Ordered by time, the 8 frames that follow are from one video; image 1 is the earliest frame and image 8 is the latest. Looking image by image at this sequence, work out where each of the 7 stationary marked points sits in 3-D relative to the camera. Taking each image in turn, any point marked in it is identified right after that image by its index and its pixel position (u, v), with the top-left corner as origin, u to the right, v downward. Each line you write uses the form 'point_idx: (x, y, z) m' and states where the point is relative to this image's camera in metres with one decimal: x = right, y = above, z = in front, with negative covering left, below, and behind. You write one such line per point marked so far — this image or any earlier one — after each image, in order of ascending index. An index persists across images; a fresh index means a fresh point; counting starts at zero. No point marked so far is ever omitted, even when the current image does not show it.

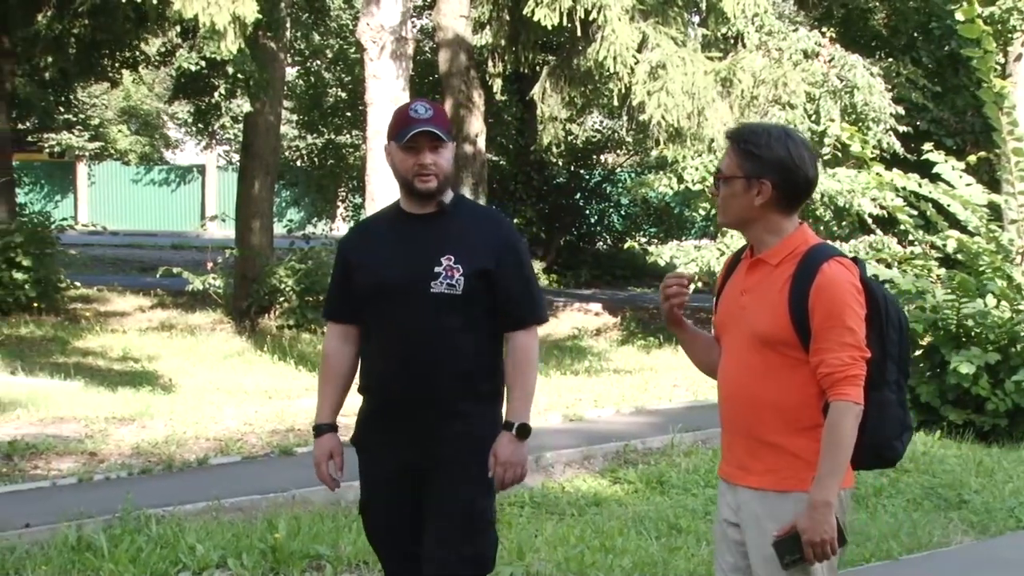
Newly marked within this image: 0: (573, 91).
0: (+0.5, +1.6, +13.8) m
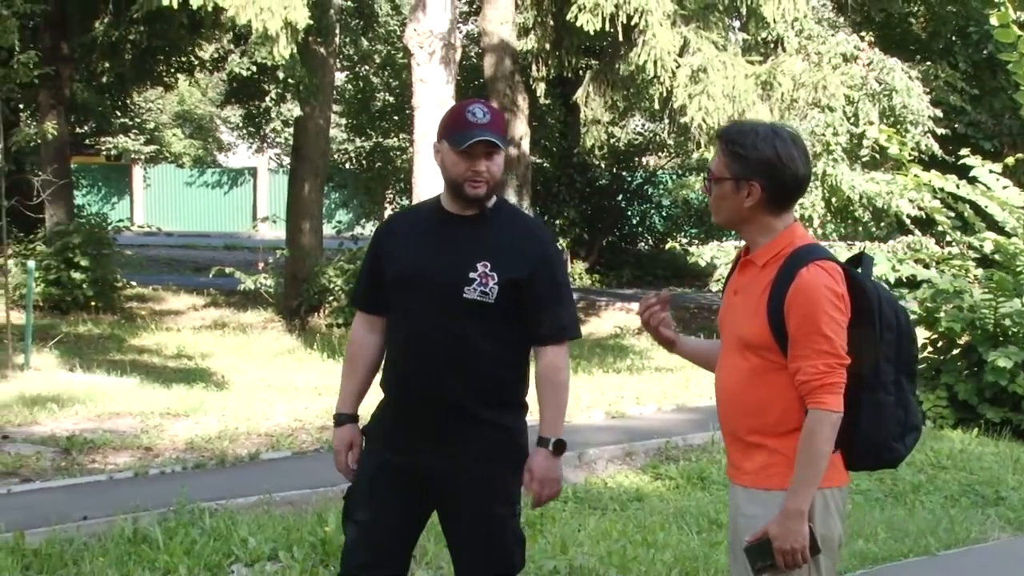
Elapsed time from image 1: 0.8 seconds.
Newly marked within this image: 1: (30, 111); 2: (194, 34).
0: (+0.9, +1.6, +14.1) m
1: (-4.8, +1.8, +16.9) m
2: (-2.9, +2.3, +15.4) m
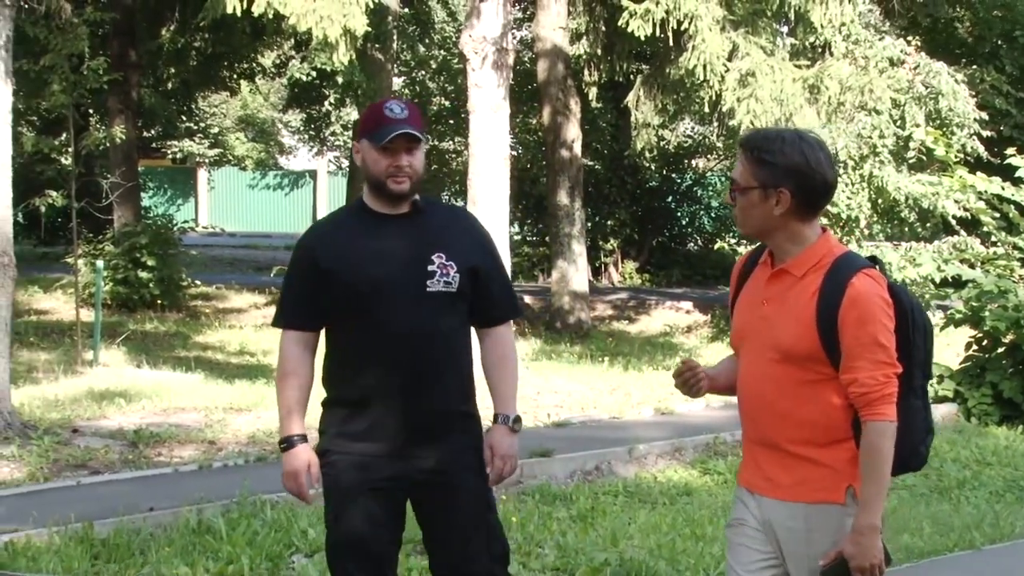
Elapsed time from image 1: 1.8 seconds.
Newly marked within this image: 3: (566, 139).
0: (+1.3, +1.6, +14.4) m
1: (-4.3, +1.8, +17.4) m
2: (-2.4, +2.3, +15.8) m
3: (+0.4, +1.4, +16.1) m
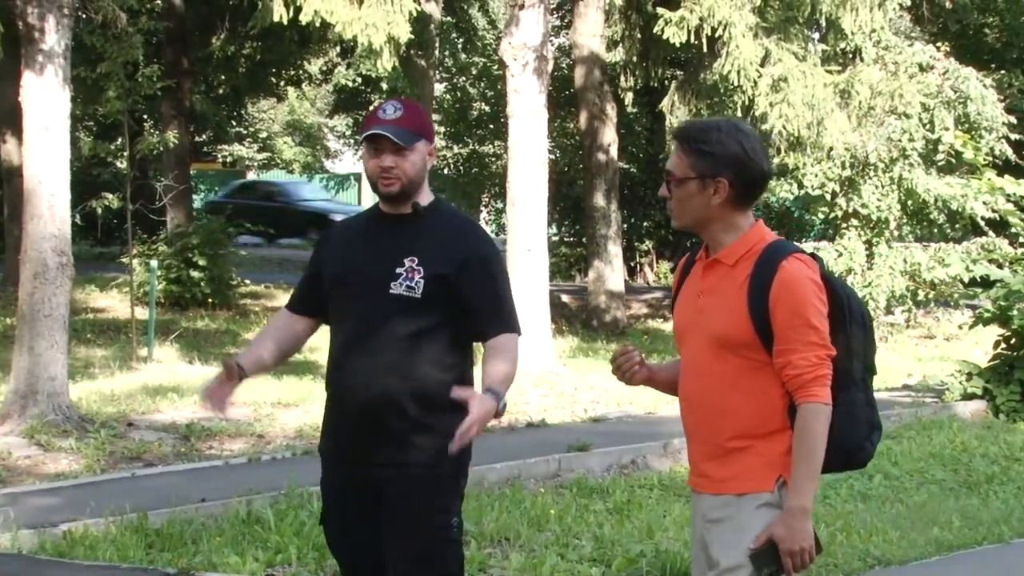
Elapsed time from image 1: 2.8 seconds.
0: (+1.7, +1.6, +14.8) m
1: (-3.9, +1.8, +17.9) m
2: (-2.0, +2.3, +16.3) m
3: (+0.8, +1.4, +16.5) m
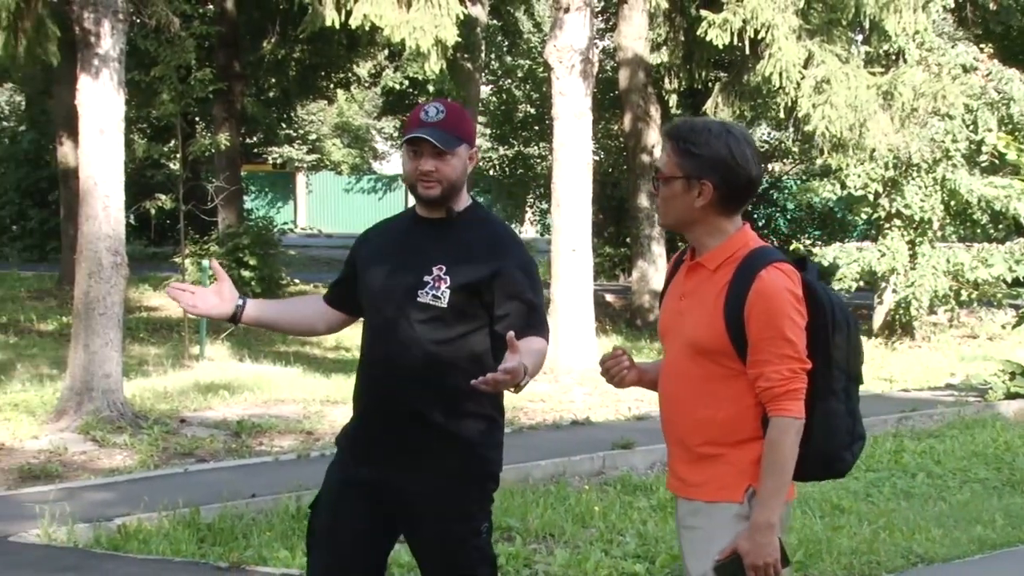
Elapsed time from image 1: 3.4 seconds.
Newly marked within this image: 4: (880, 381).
0: (+2.1, +1.6, +14.9) m
1: (-3.4, +1.8, +18.2) m
2: (-1.6, +2.3, +16.5) m
3: (+1.3, +1.4, +16.6) m
4: (+3.0, -0.7, +13.6) m
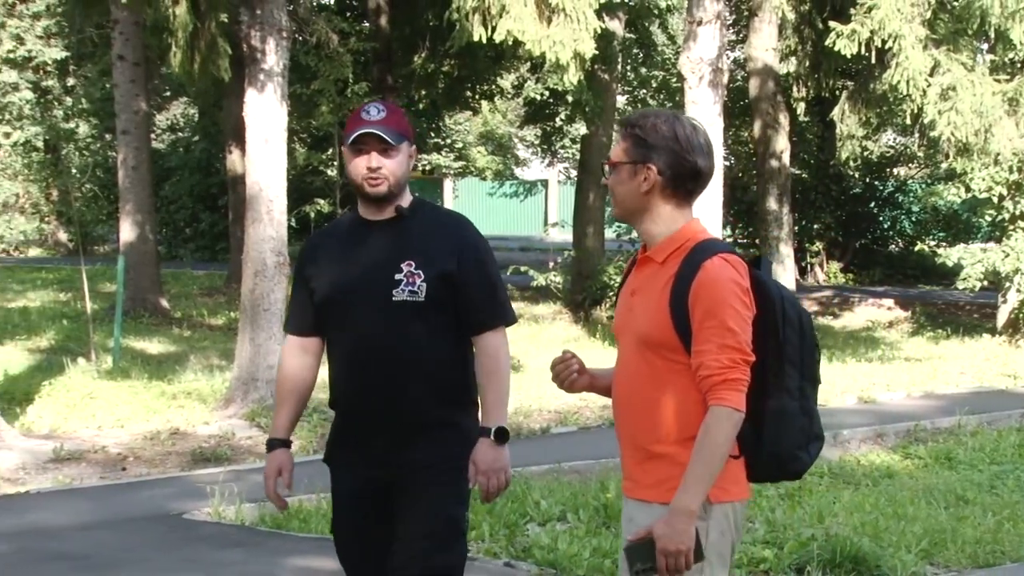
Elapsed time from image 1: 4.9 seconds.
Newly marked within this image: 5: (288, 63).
0: (+3.4, +1.6, +15.4) m
1: (-1.8, +1.8, +19.2) m
2: (-0.1, +2.3, +17.4) m
3: (+2.7, +1.4, +17.2) m
4: (+4.1, -0.7, +14.1) m
5: (-1.4, +1.4, +10.5) m
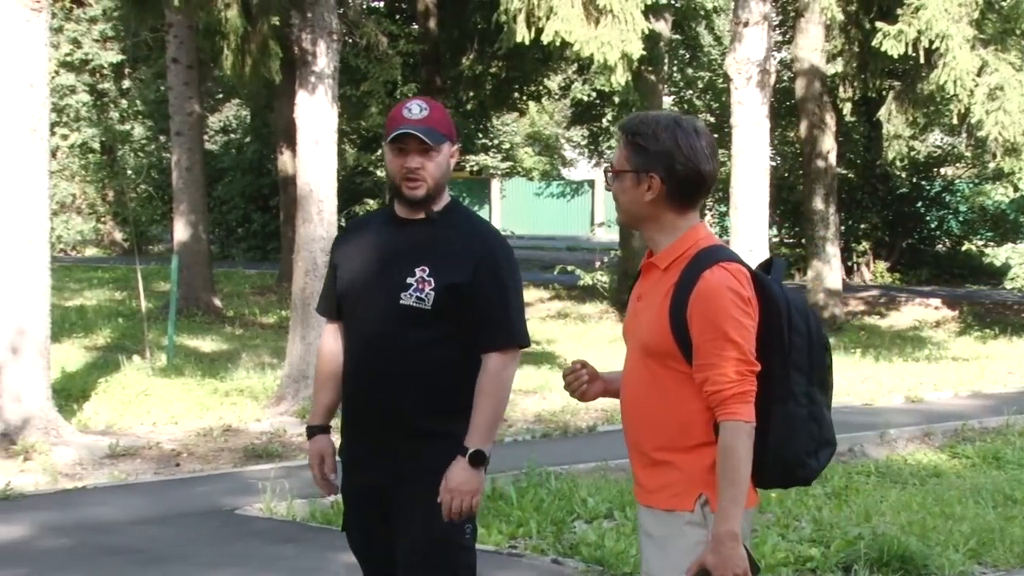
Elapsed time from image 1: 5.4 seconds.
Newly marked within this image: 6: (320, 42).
0: (+3.8, +1.6, +15.4) m
1: (-1.2, +1.8, +19.4) m
2: (+0.4, +2.3, +17.5) m
3: (+3.3, +1.4, +17.3) m
4: (+4.5, -0.7, +14.0) m
5: (-1.1, +1.4, +10.7) m
6: (-1.2, +1.6, +10.7) m
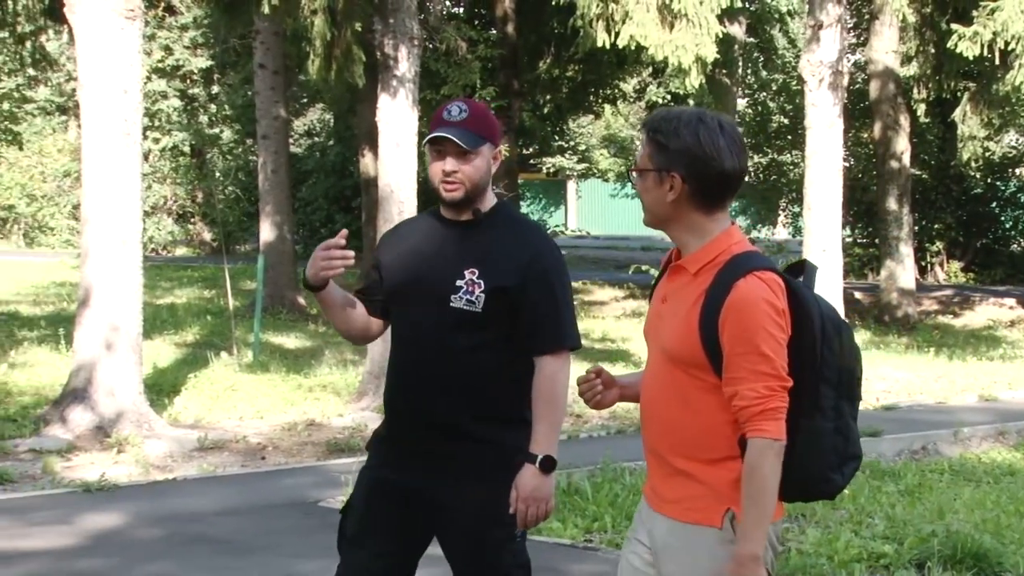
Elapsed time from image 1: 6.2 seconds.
0: (+4.5, +1.6, +15.5) m
1: (-0.2, +1.8, +19.7) m
2: (+1.2, +2.3, +17.8) m
3: (+4.1, +1.4, +17.4) m
4: (+5.2, -0.7, +14.1) m
5: (-0.6, +1.4, +11.1) m
6: (-0.7, +1.6, +11.0) m
